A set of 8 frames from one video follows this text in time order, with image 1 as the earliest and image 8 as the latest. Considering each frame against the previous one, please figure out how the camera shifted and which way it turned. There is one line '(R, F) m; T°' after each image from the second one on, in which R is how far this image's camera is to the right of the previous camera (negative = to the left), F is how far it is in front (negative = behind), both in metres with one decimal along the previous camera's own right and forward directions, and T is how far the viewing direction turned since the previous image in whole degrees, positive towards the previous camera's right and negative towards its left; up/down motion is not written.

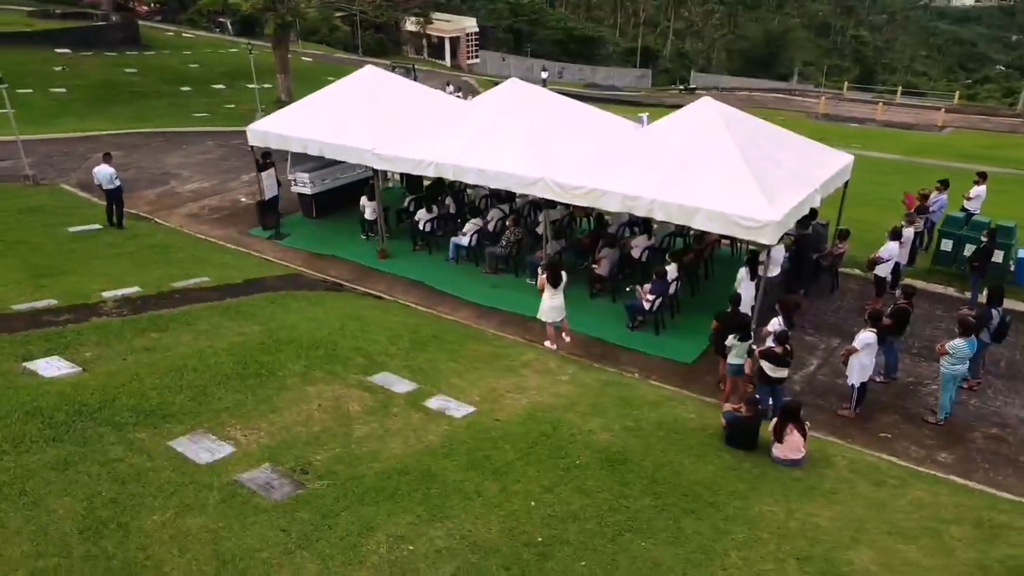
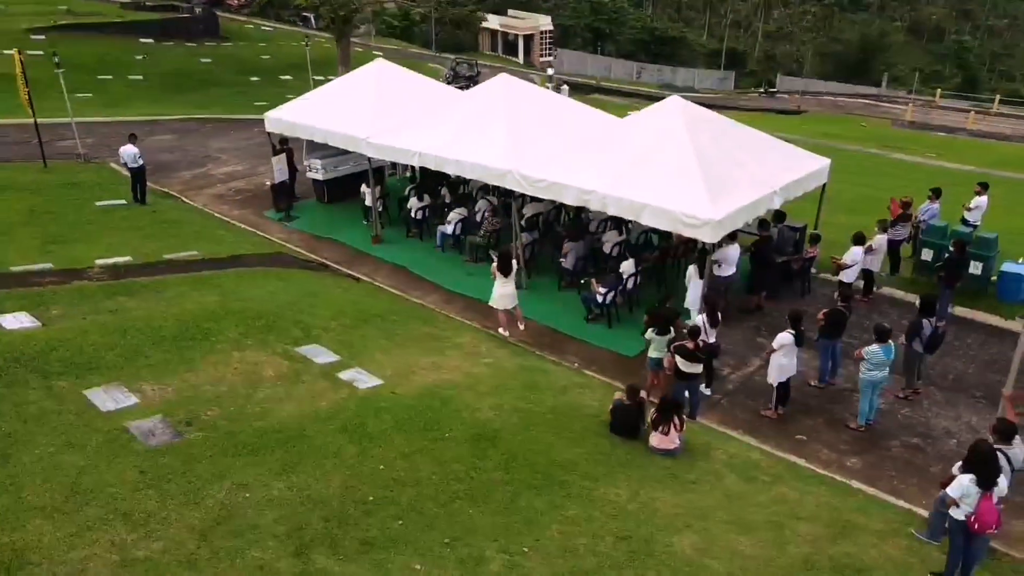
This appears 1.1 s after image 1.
(+2.1, -0.3) m; -6°
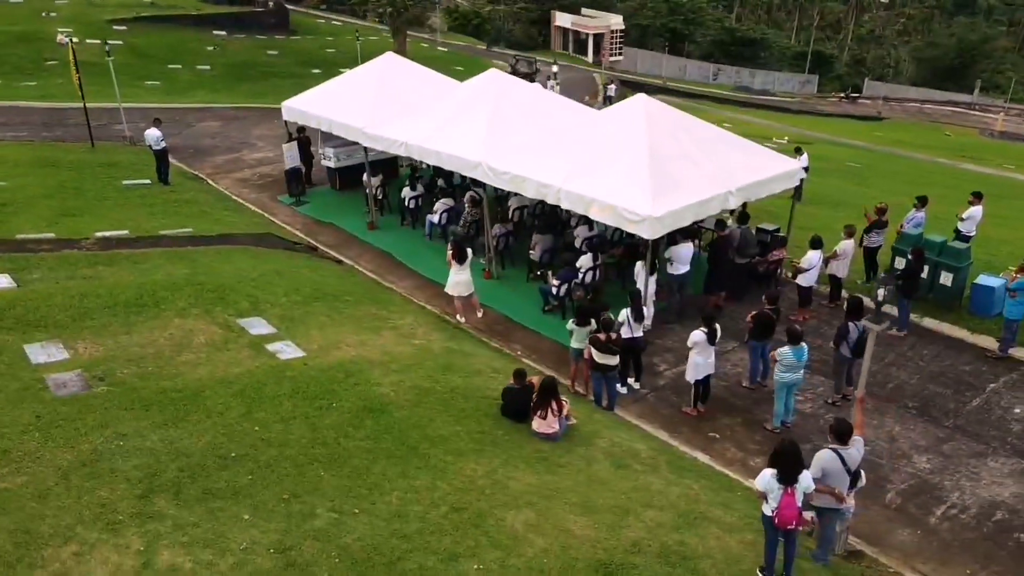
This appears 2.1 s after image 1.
(+2.1, -0.2) m; -6°
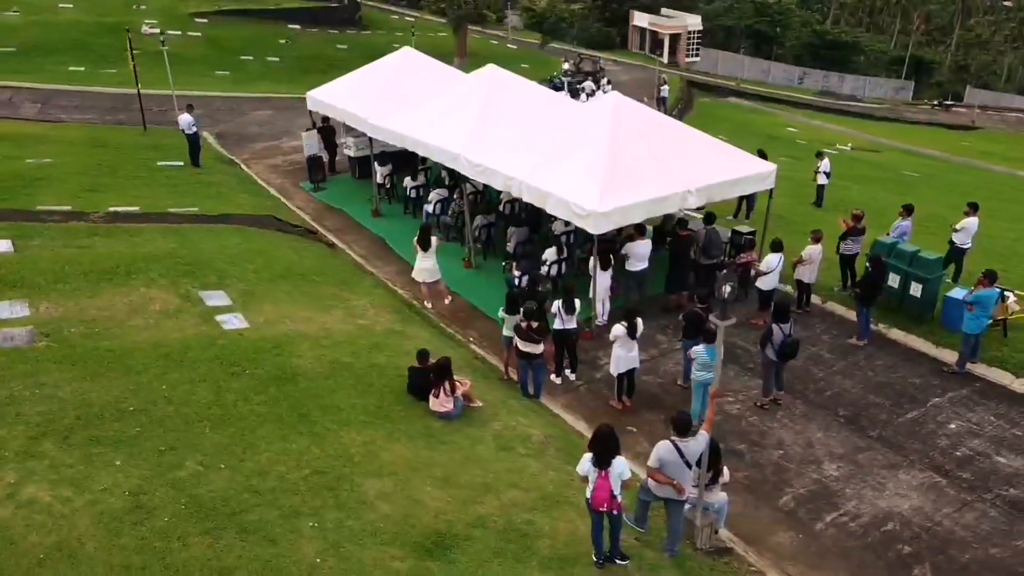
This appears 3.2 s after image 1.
(+2.1, -0.2) m; -6°
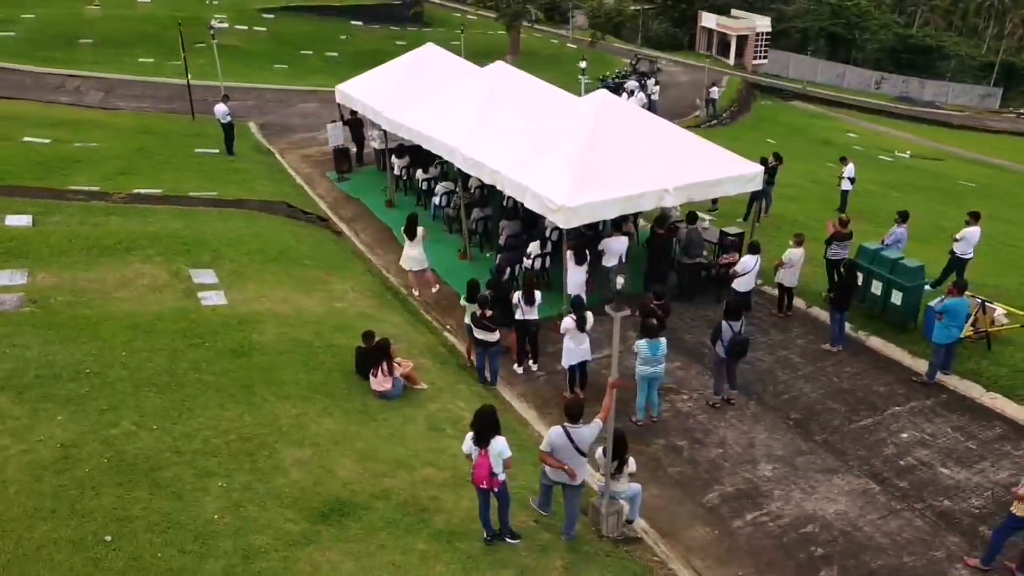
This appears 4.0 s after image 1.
(+1.6, -0.2) m; -5°
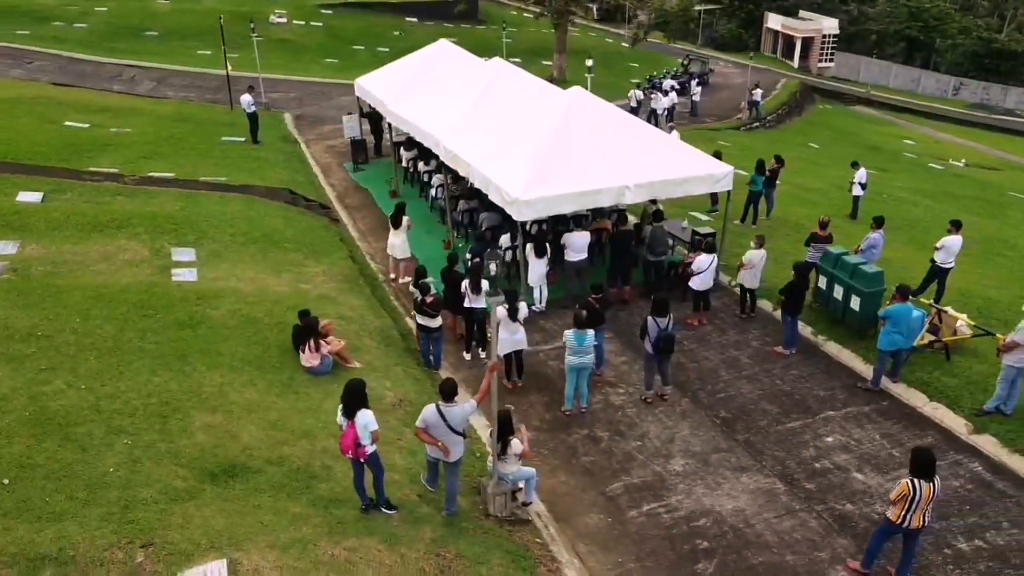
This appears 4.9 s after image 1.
(+1.8, -0.2) m; -5°
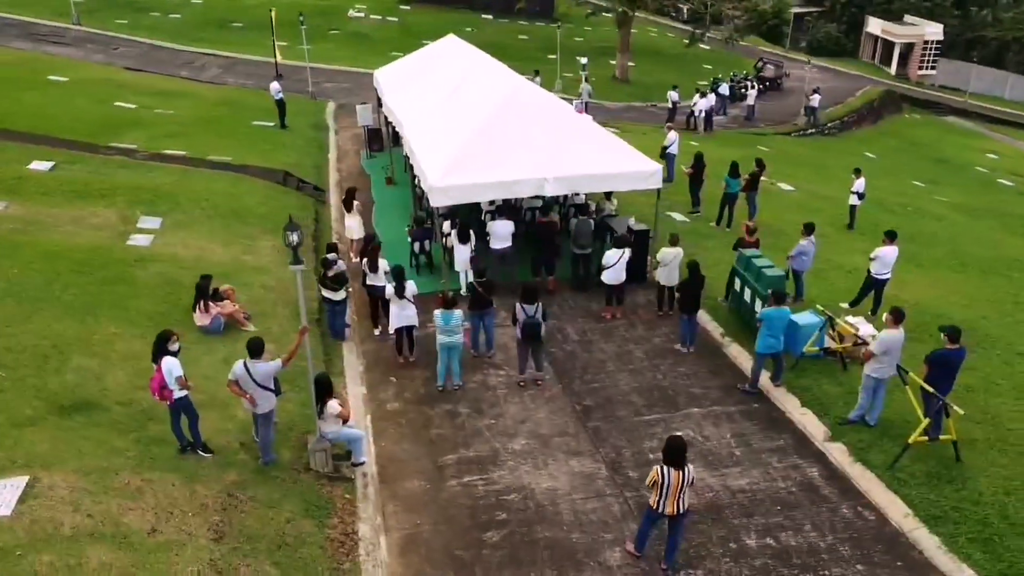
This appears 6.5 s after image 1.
(+3.2, -0.3) m; -8°
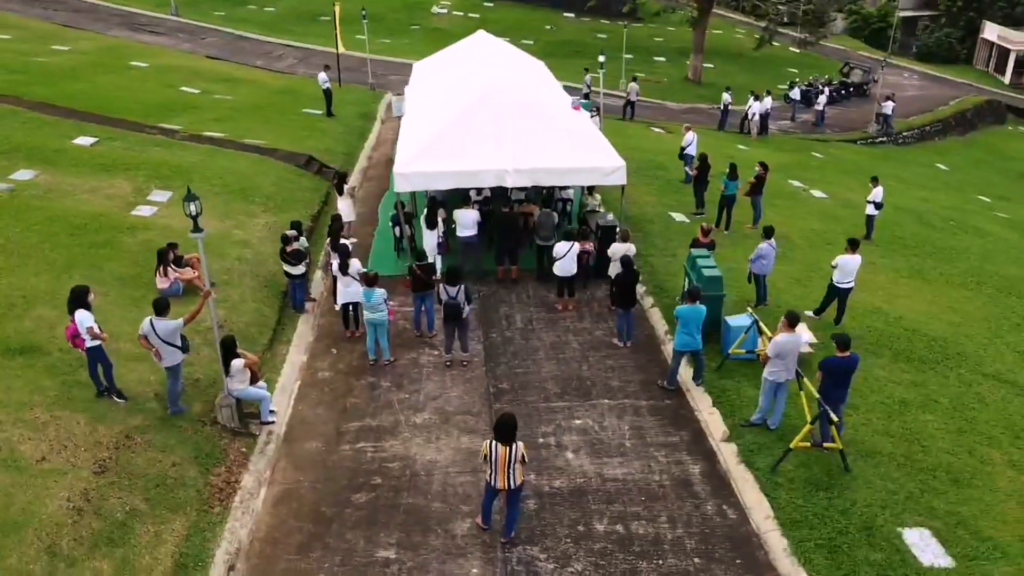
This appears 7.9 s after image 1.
(+2.6, -0.3) m; -7°
